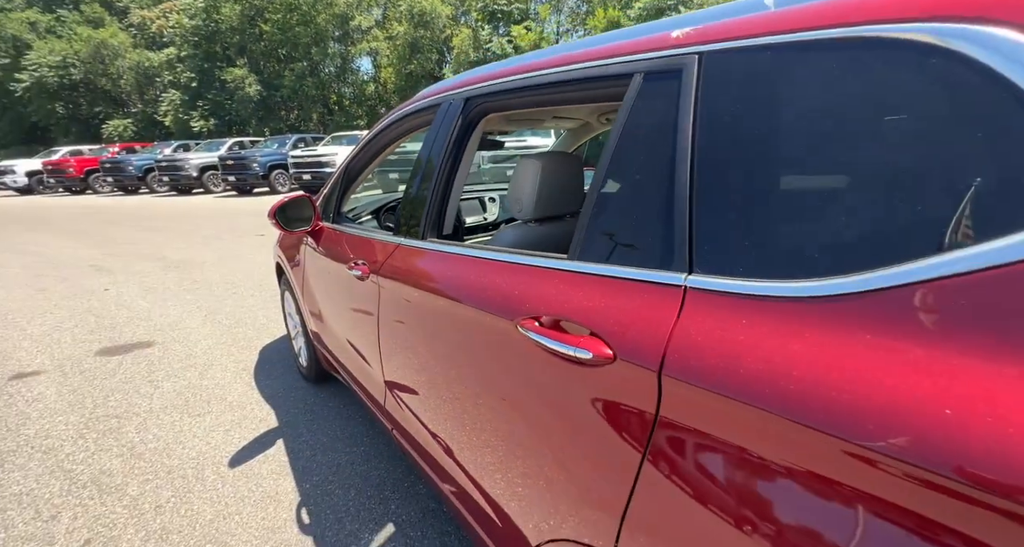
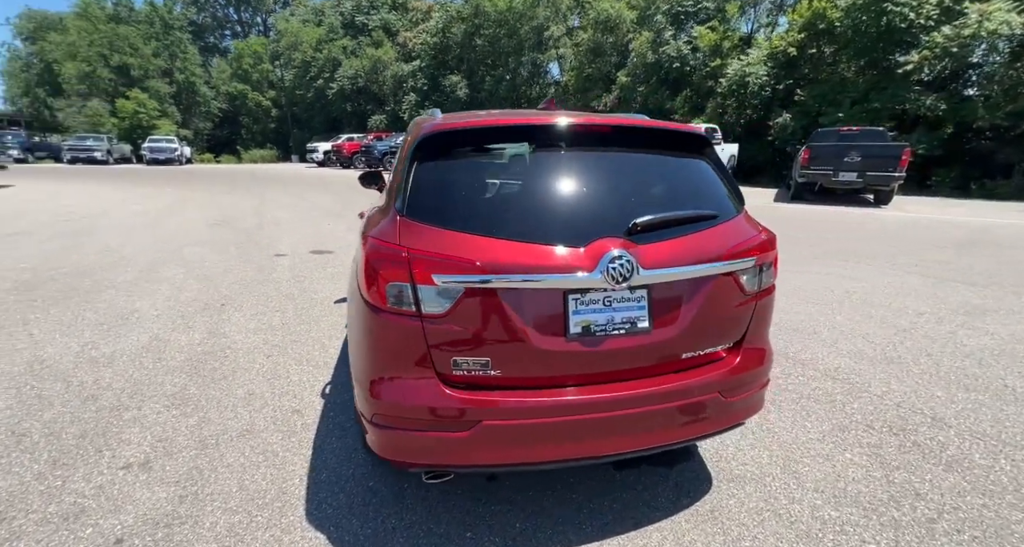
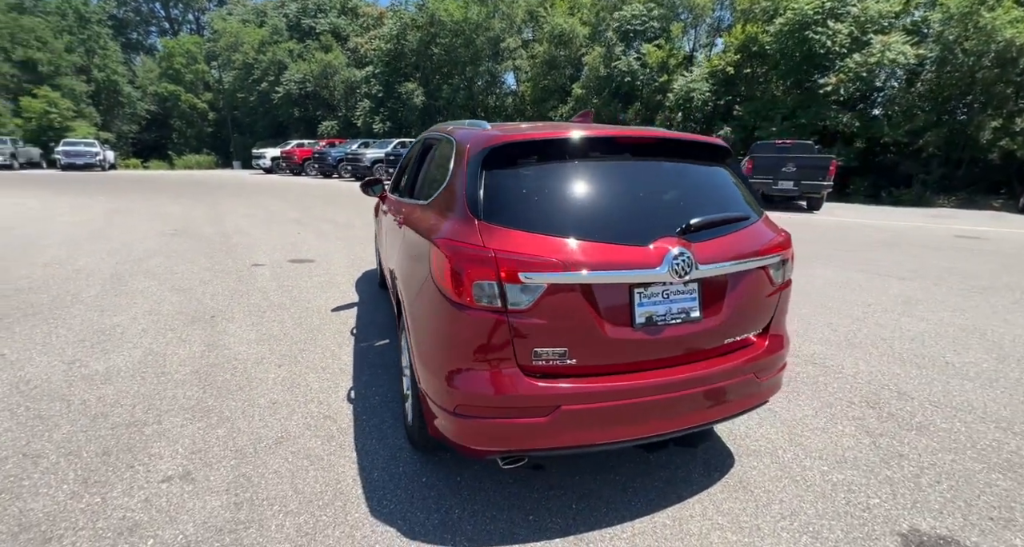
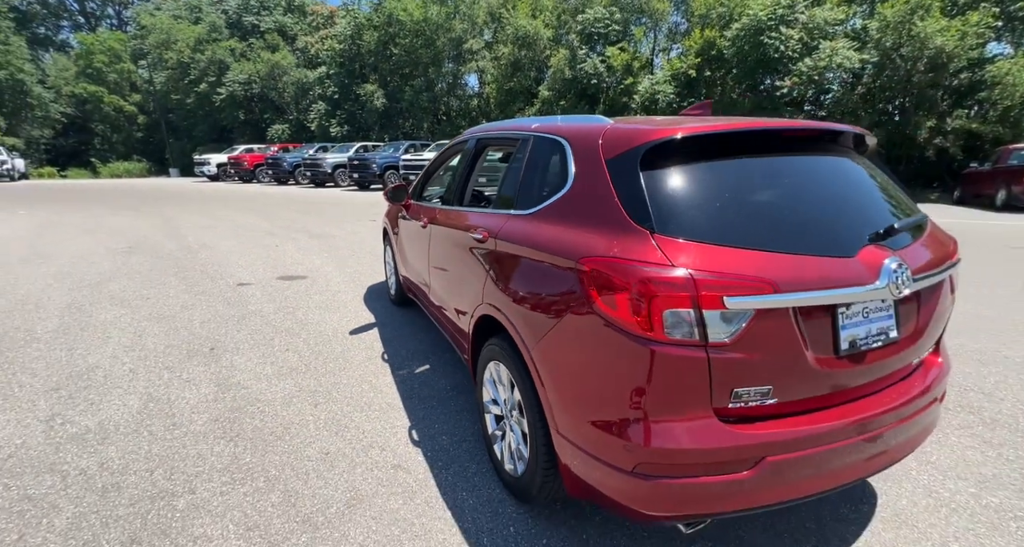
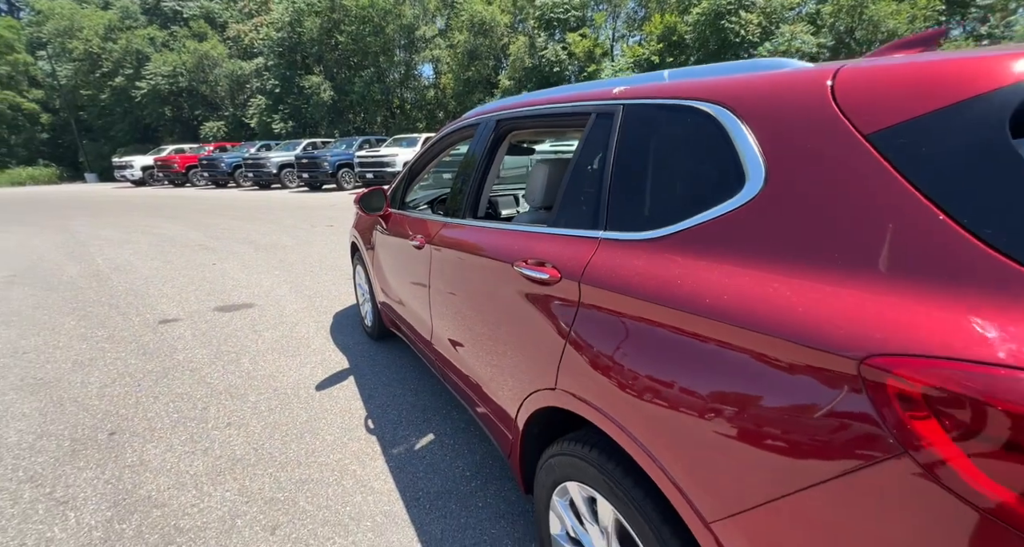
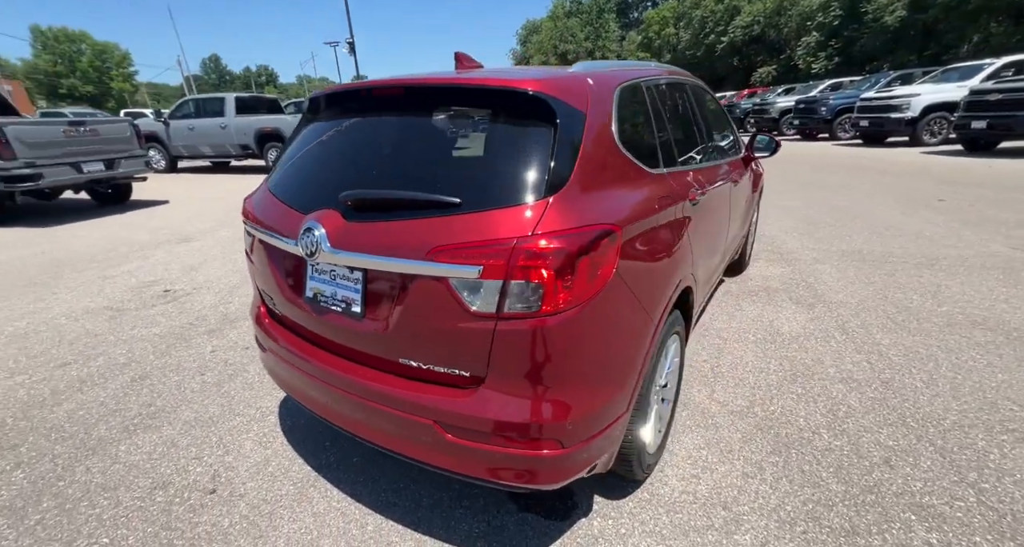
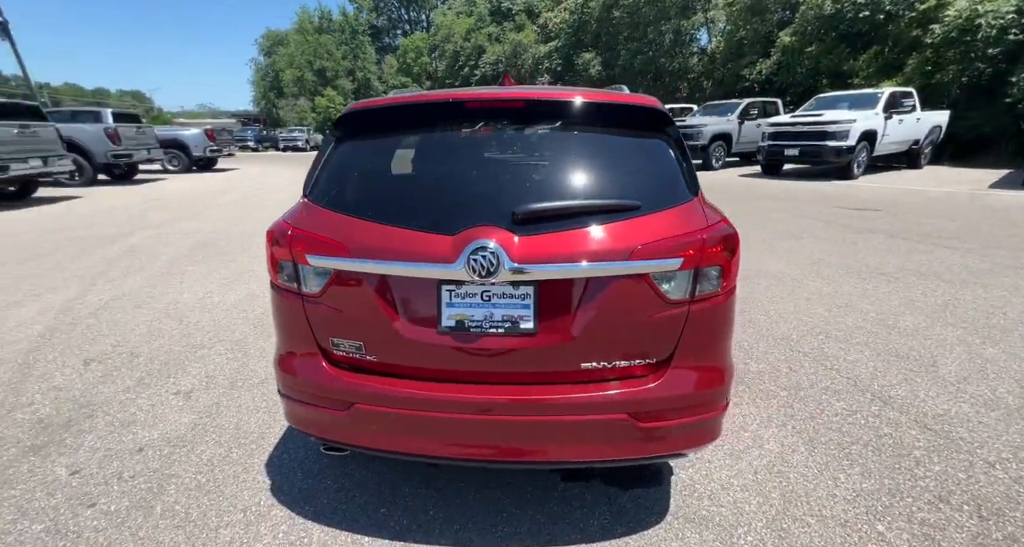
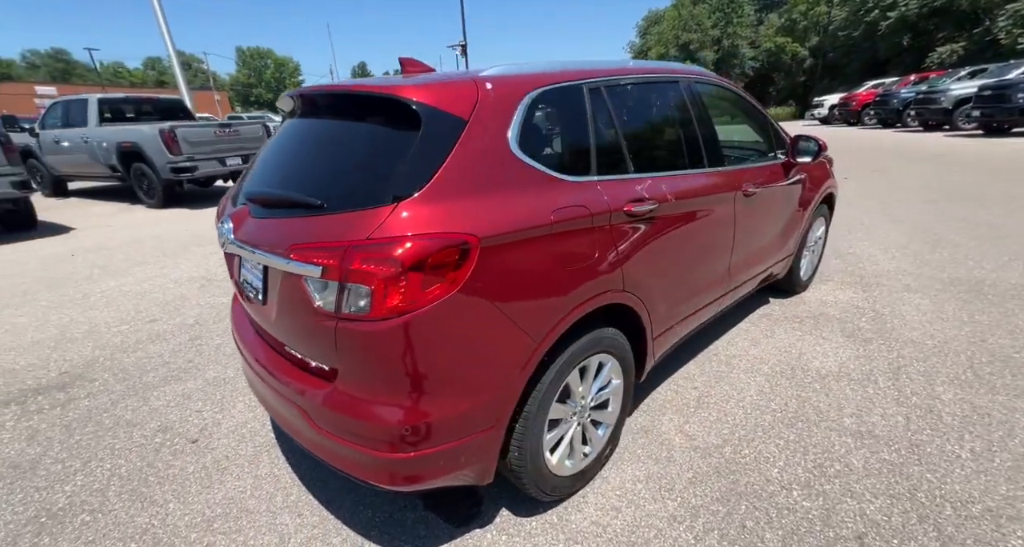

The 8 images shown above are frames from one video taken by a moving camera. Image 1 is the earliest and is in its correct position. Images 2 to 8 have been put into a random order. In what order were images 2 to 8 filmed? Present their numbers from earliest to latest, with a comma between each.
5, 4, 3, 2, 7, 6, 8
